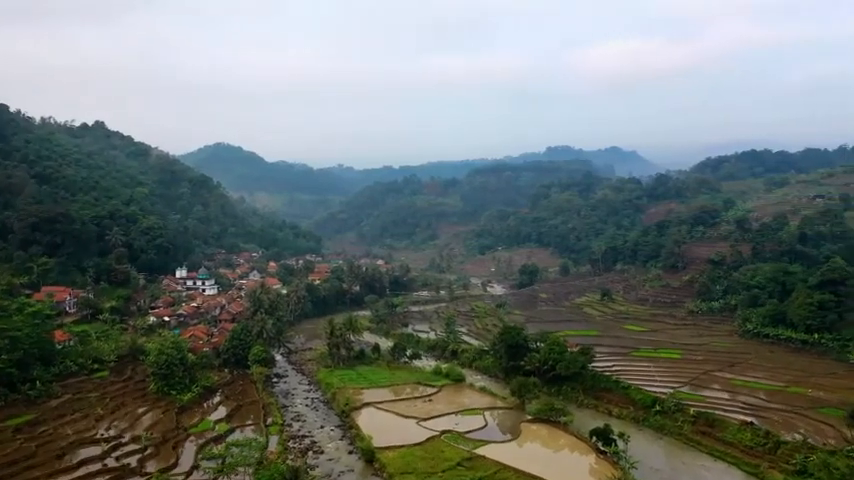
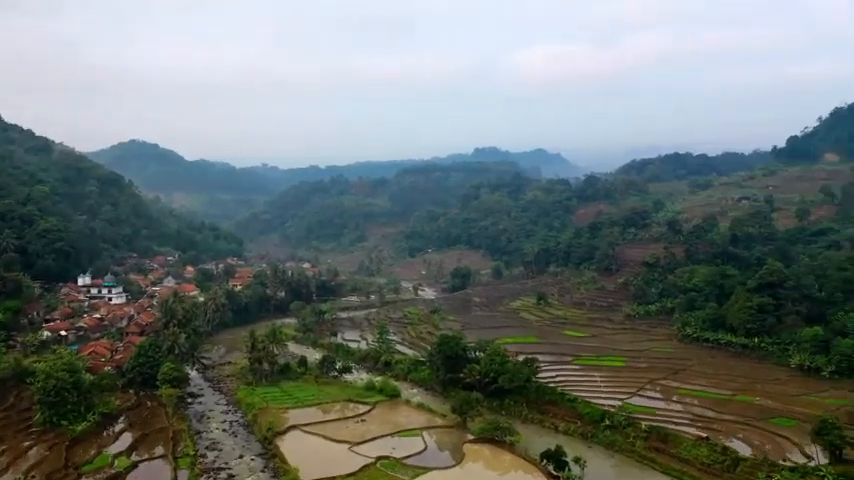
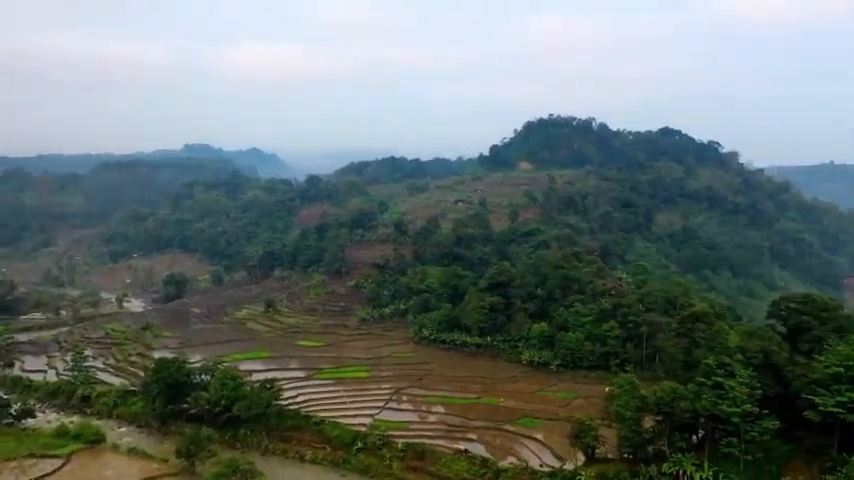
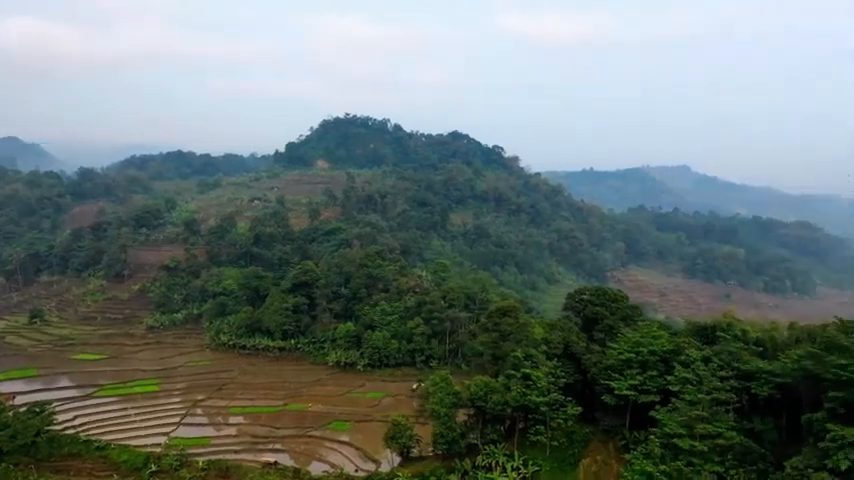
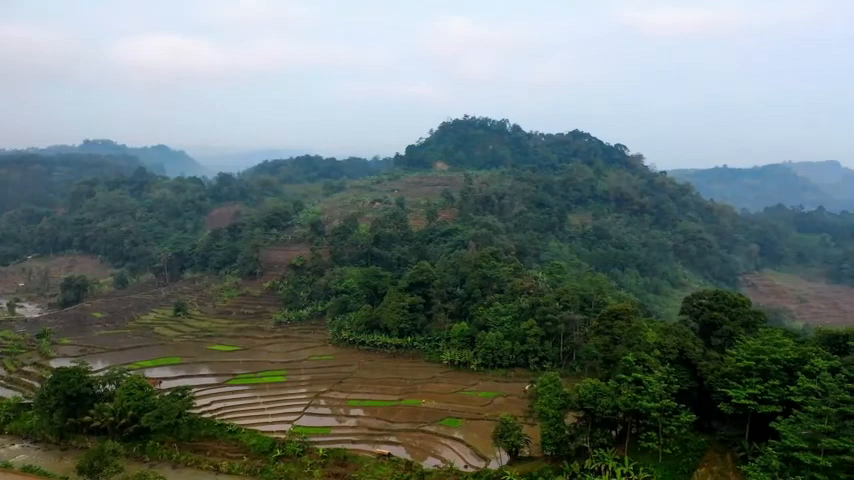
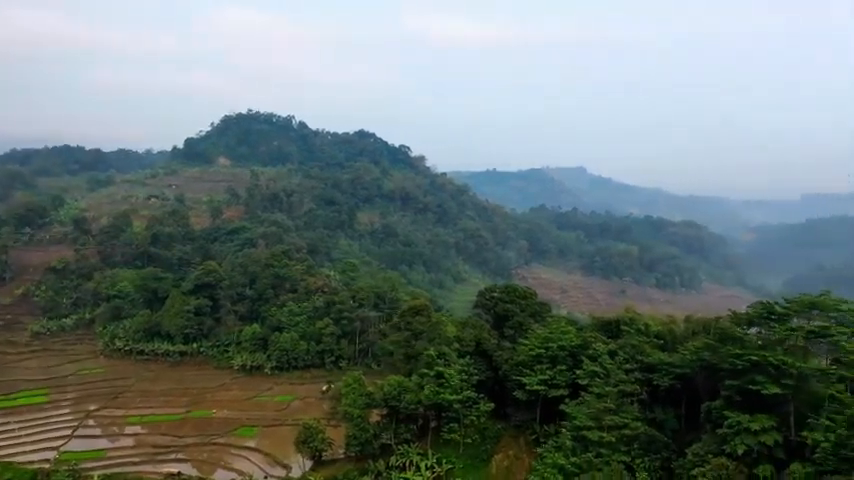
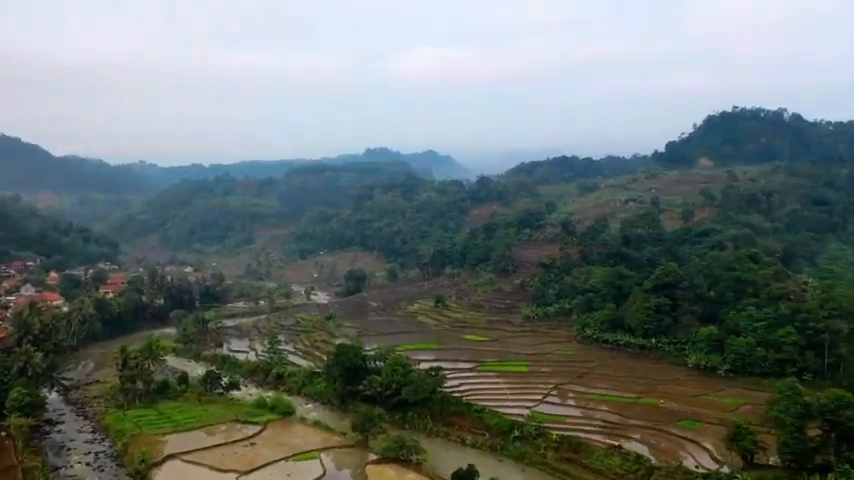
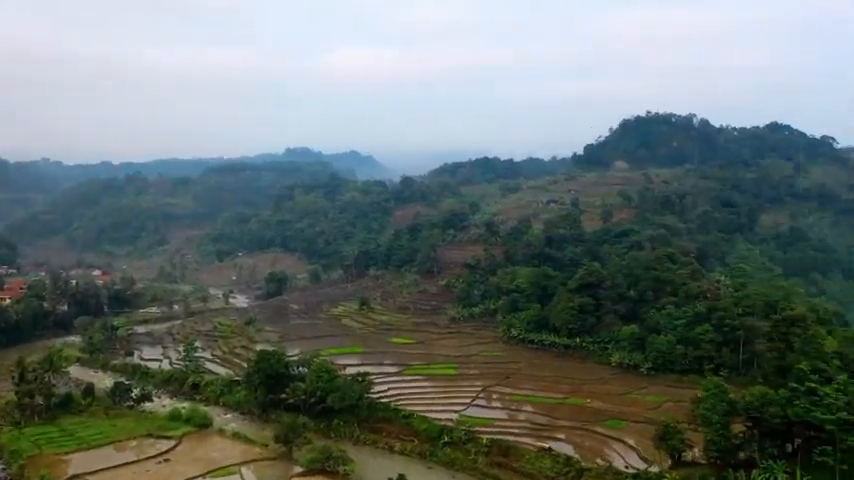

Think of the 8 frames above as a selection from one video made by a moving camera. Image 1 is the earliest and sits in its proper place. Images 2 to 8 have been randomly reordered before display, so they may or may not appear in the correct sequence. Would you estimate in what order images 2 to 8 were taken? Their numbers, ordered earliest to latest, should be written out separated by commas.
2, 7, 8, 3, 5, 4, 6
